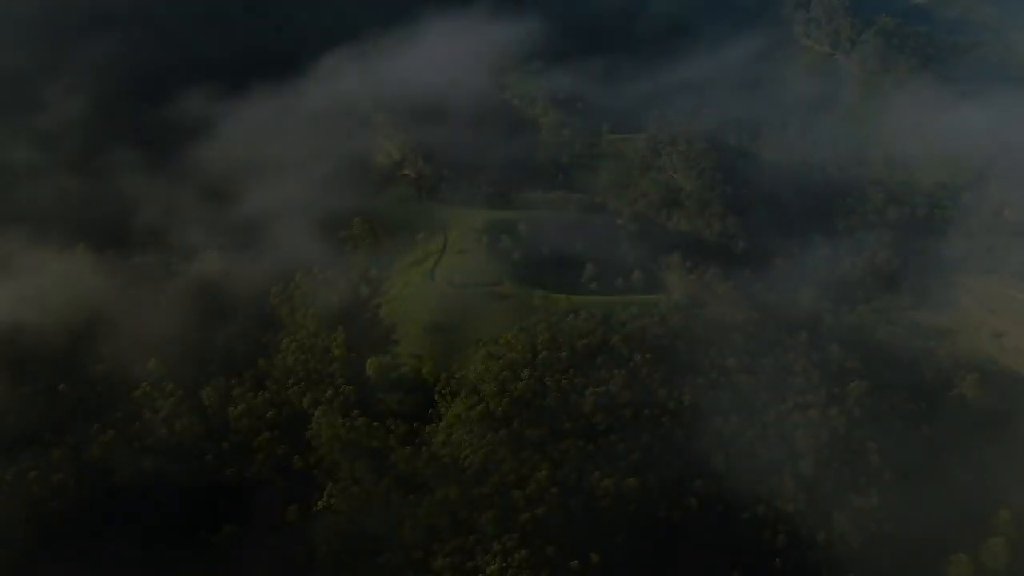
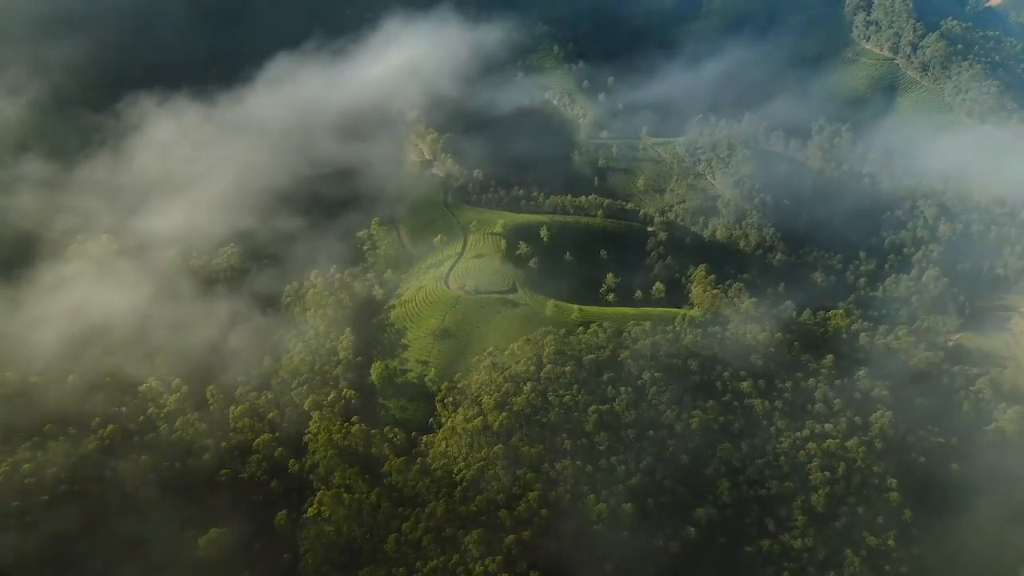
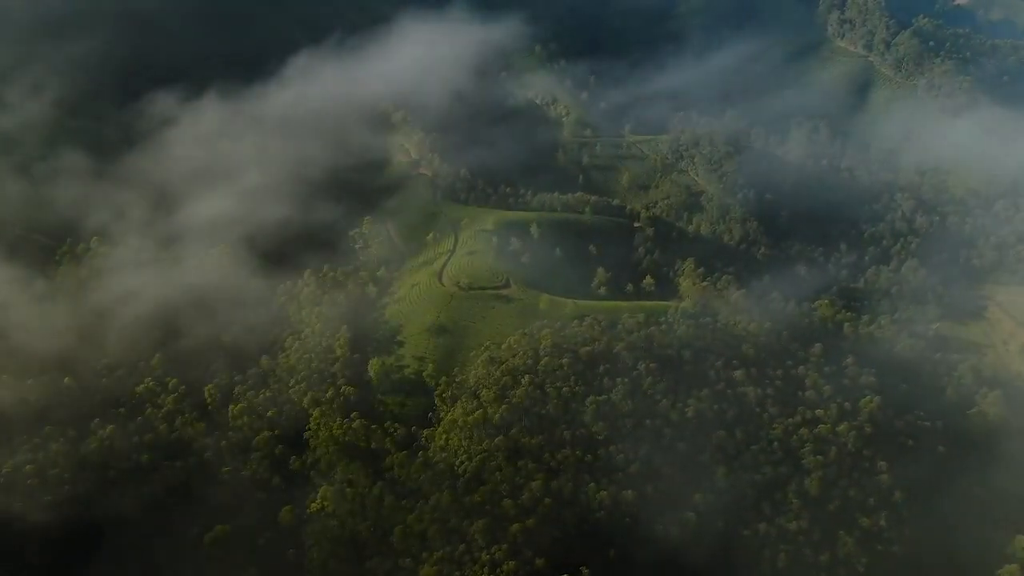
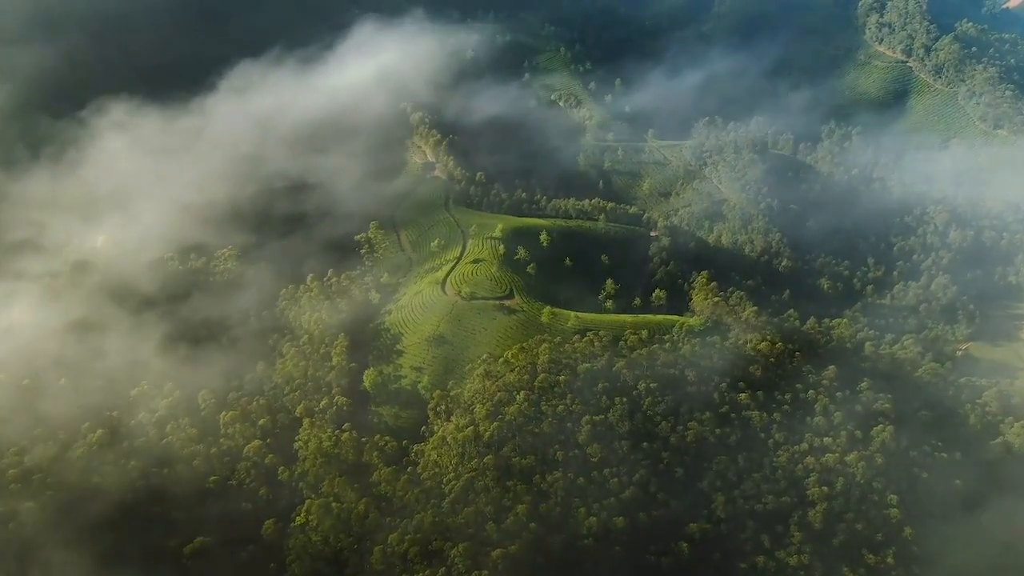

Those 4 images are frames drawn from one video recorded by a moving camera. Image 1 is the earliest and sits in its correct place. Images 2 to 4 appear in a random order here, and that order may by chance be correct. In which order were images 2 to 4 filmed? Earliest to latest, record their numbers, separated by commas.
3, 2, 4
